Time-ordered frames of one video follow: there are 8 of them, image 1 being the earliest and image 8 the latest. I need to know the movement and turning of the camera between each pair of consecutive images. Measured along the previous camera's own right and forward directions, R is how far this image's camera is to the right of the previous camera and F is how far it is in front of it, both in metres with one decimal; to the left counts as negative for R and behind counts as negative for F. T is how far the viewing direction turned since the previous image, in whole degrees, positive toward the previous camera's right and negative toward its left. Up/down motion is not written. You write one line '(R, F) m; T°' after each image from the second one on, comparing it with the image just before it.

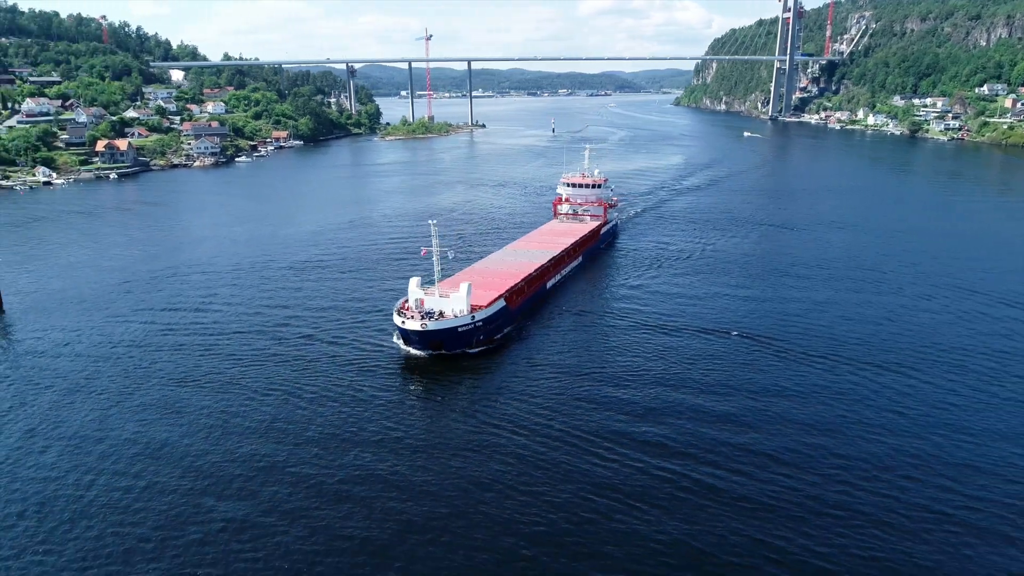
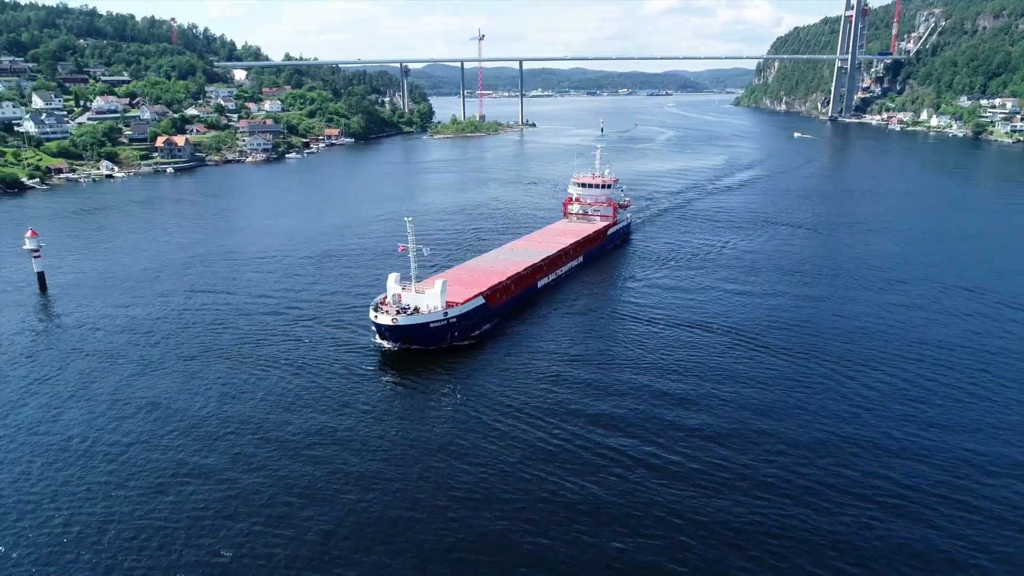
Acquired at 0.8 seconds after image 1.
(+2.7, -1.1) m; -4°
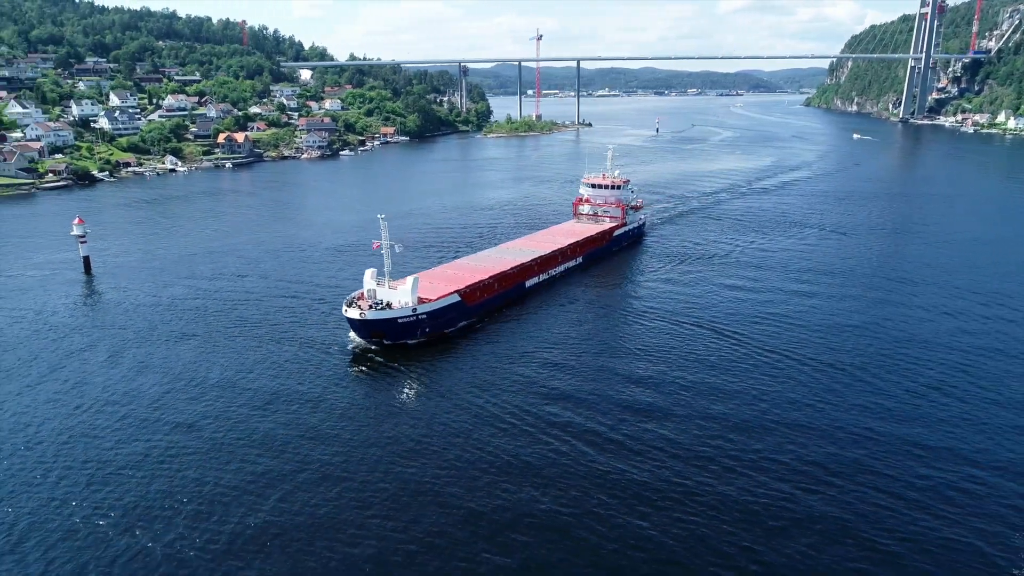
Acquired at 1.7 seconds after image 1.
(+3.1, -1.2) m; -5°
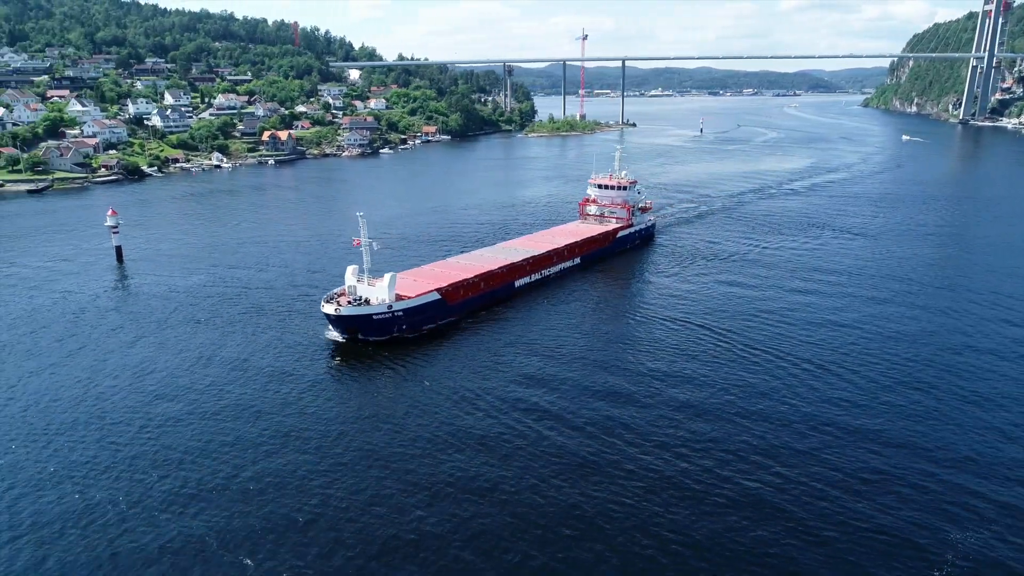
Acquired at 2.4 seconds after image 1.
(+2.4, -0.8) m; -4°
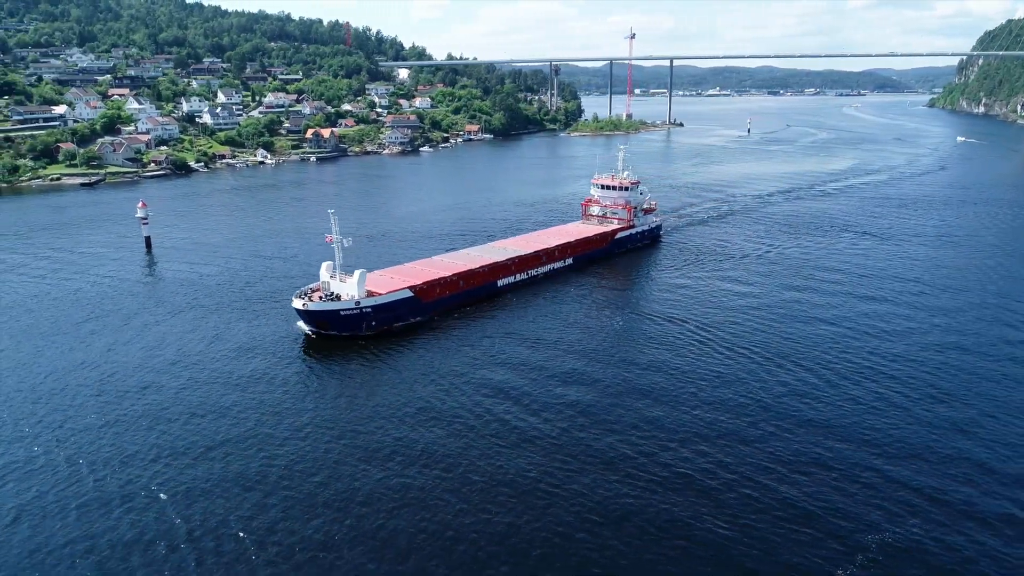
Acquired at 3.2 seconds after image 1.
(+2.7, -0.8) m; -4°
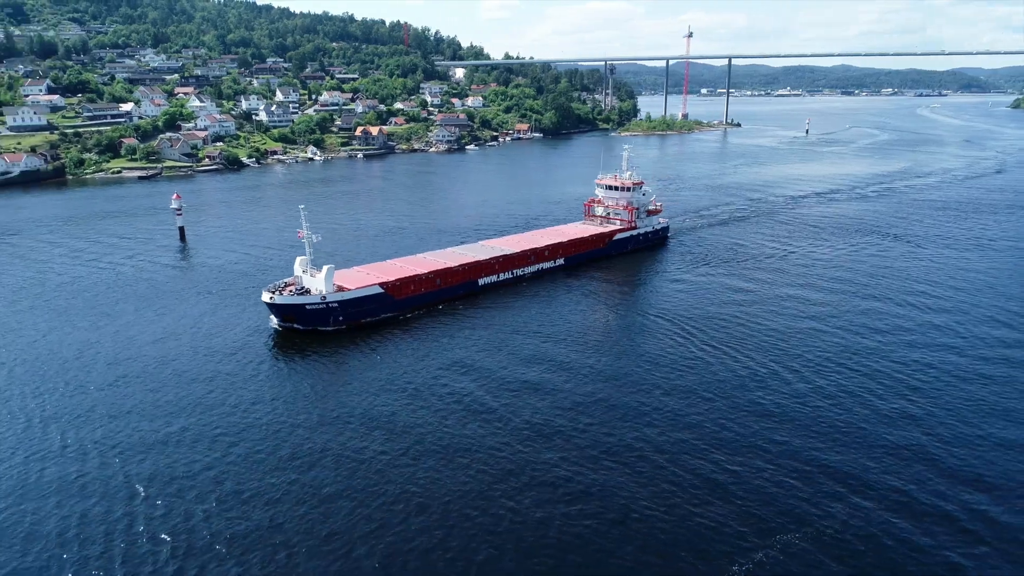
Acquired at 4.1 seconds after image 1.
(+3.1, -0.8) m; -5°
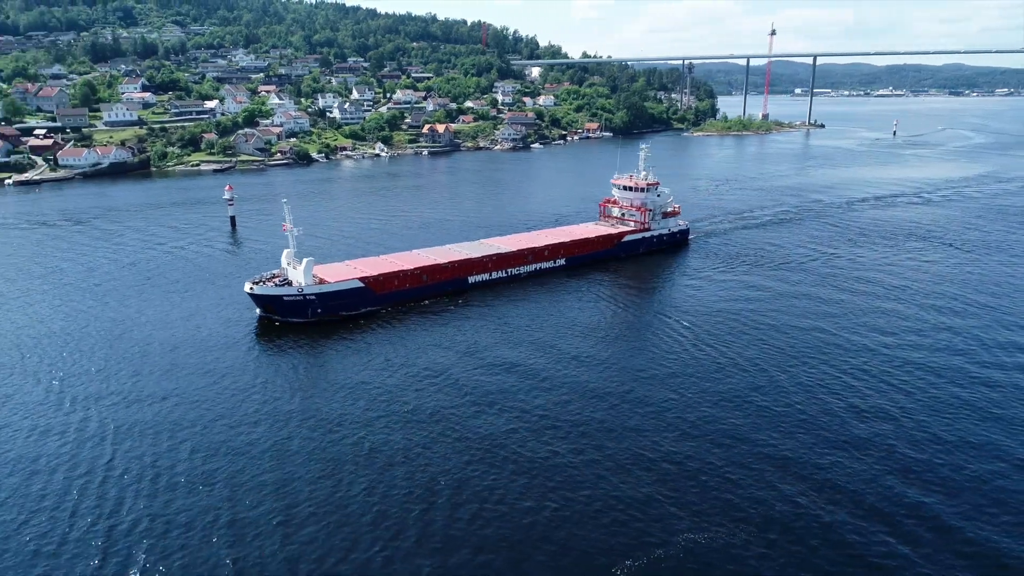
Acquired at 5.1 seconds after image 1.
(+3.4, -0.6) m; -6°
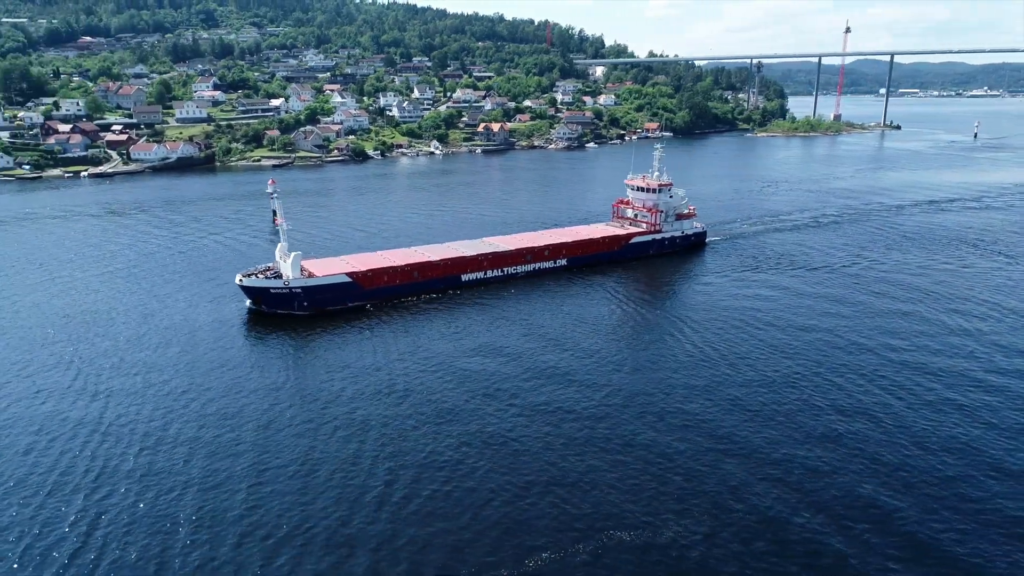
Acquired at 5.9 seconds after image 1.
(+2.7, -0.4) m; -5°
